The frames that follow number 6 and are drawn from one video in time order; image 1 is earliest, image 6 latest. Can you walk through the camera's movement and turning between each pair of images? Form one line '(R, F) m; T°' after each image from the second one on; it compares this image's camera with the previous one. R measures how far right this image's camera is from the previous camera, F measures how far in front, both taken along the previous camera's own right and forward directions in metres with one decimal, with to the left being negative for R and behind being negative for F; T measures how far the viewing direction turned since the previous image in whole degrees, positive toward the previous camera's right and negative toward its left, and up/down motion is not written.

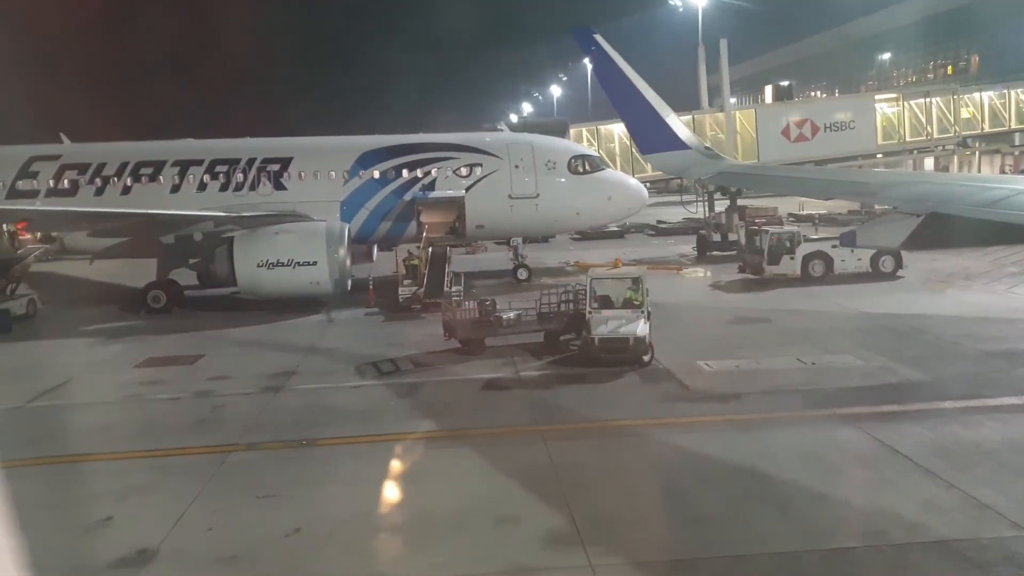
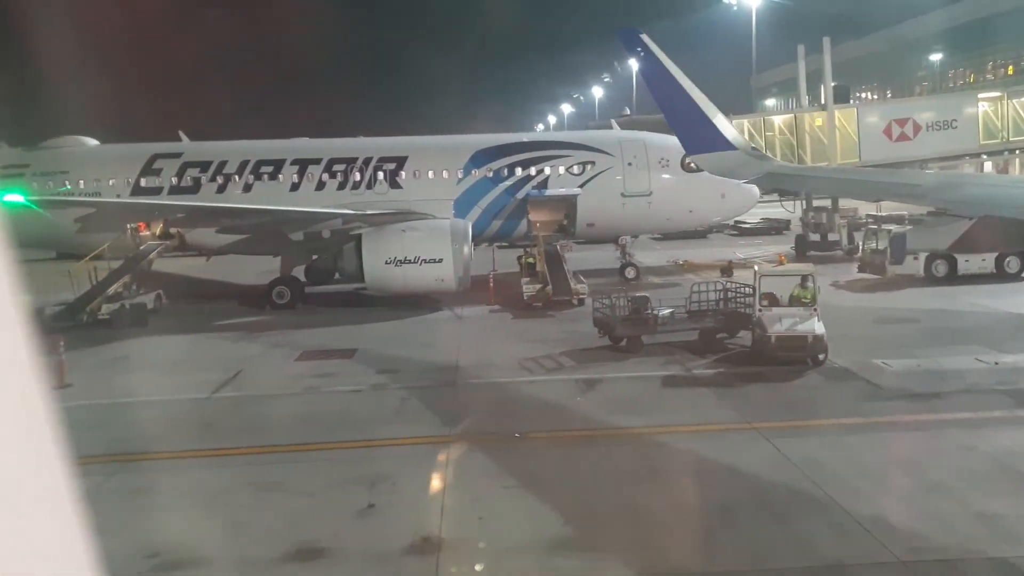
(-1.5, 0.0) m; -2°
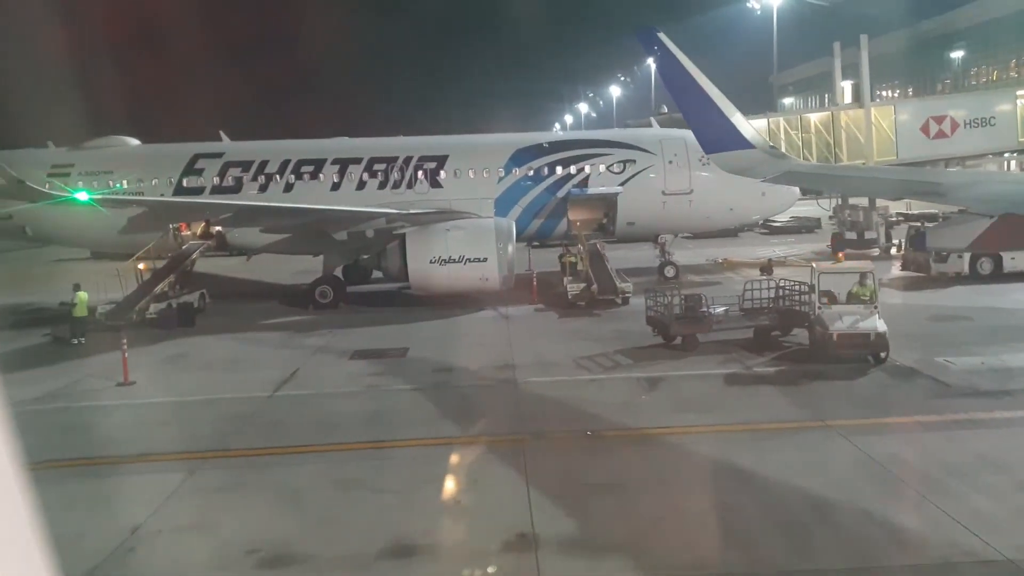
(-0.5, 0.0) m; -1°
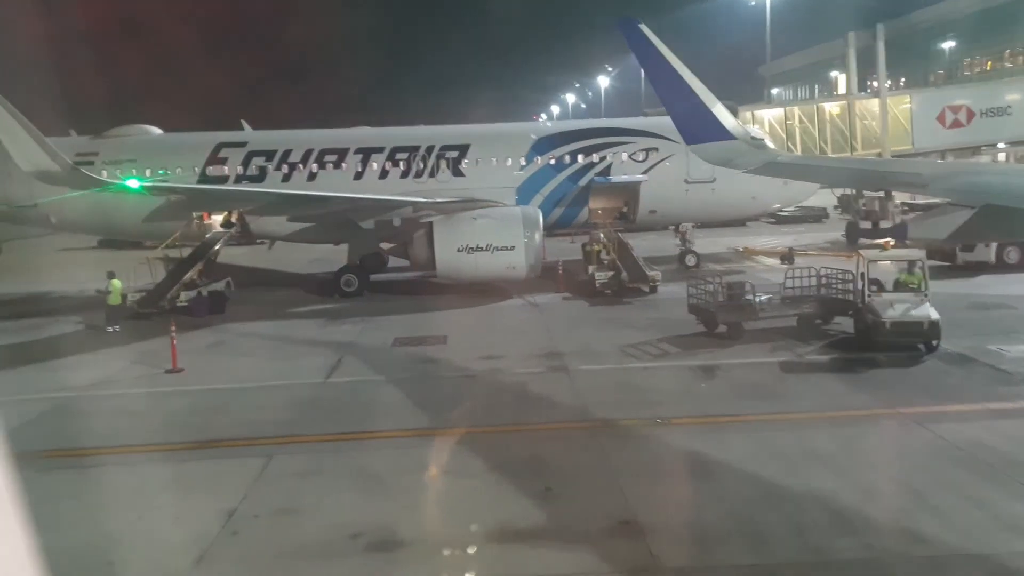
(-0.7, 0.0) m; +1°
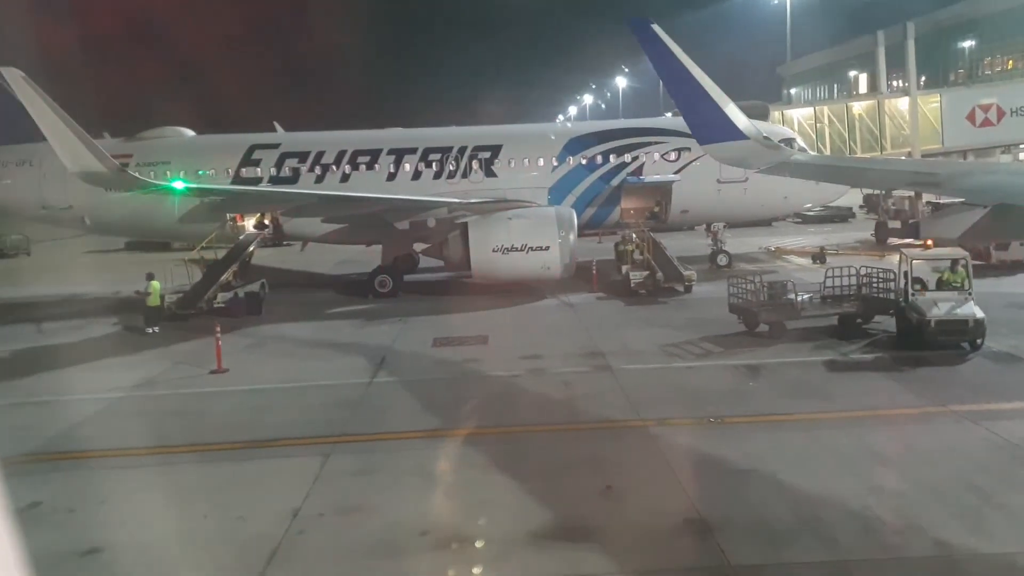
(-0.3, 0.0) m; -1°
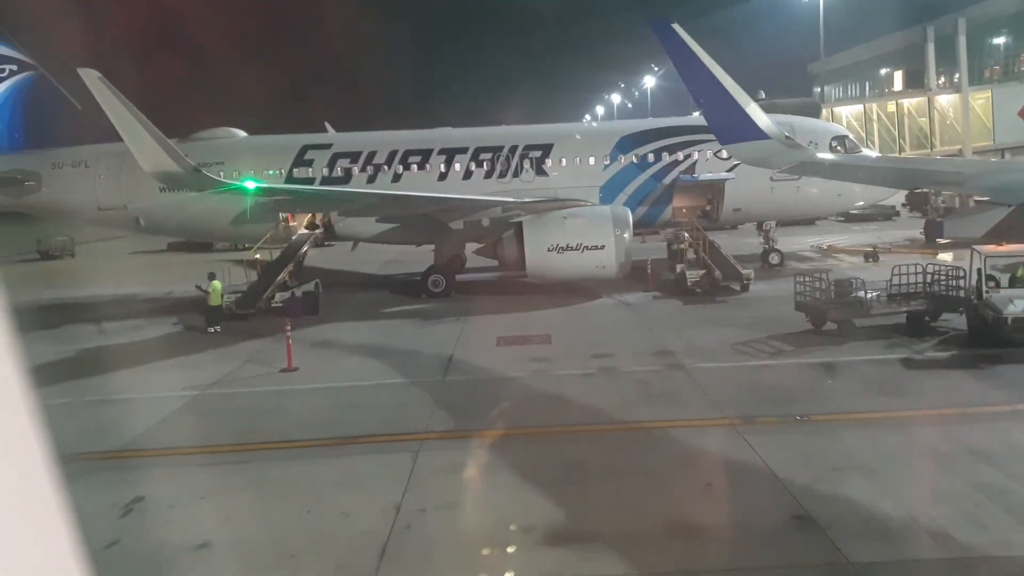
(-0.5, 0.0) m; -2°
